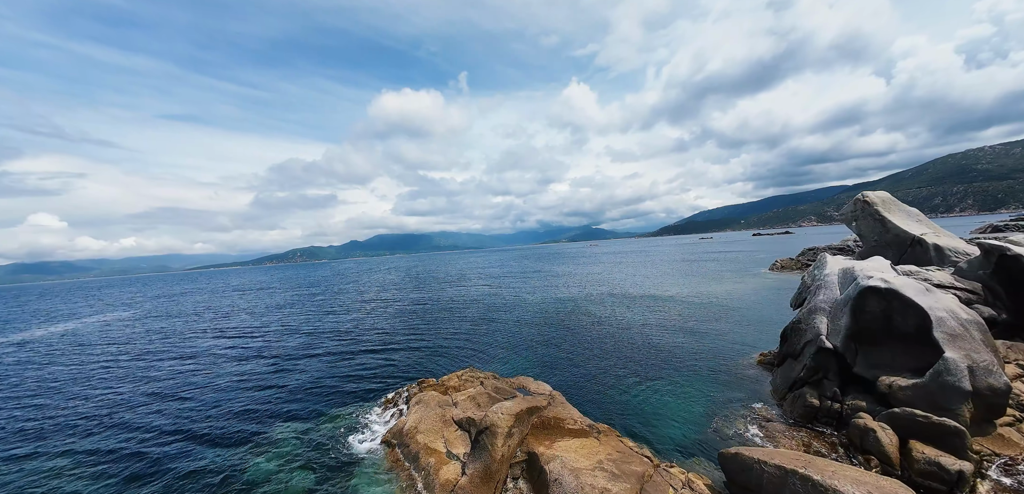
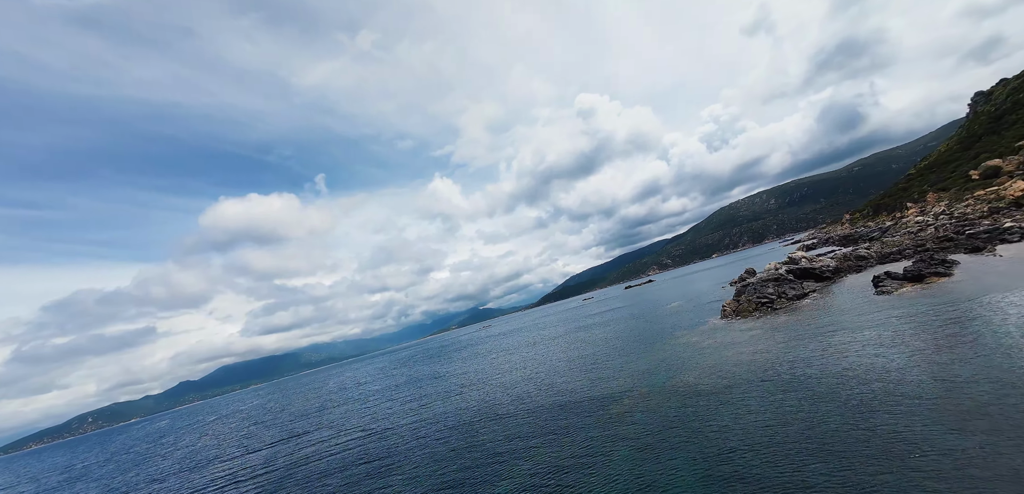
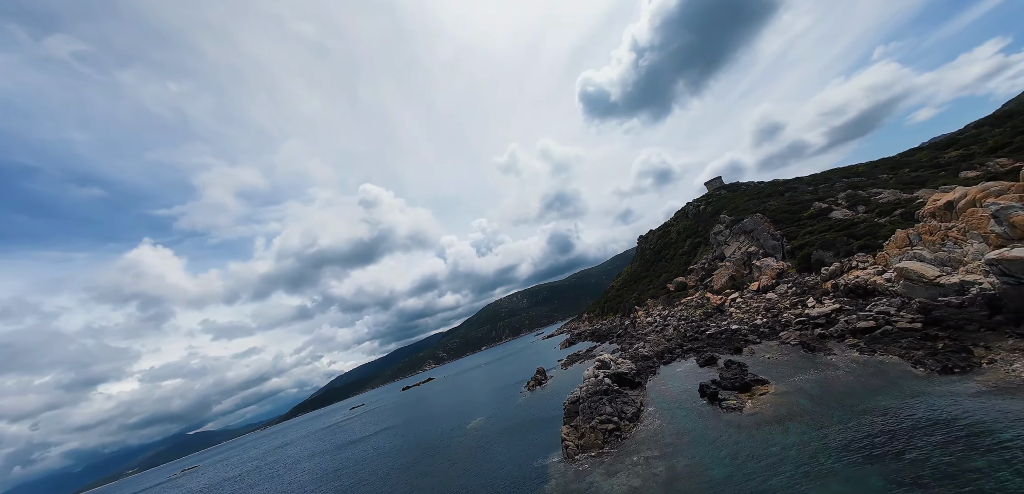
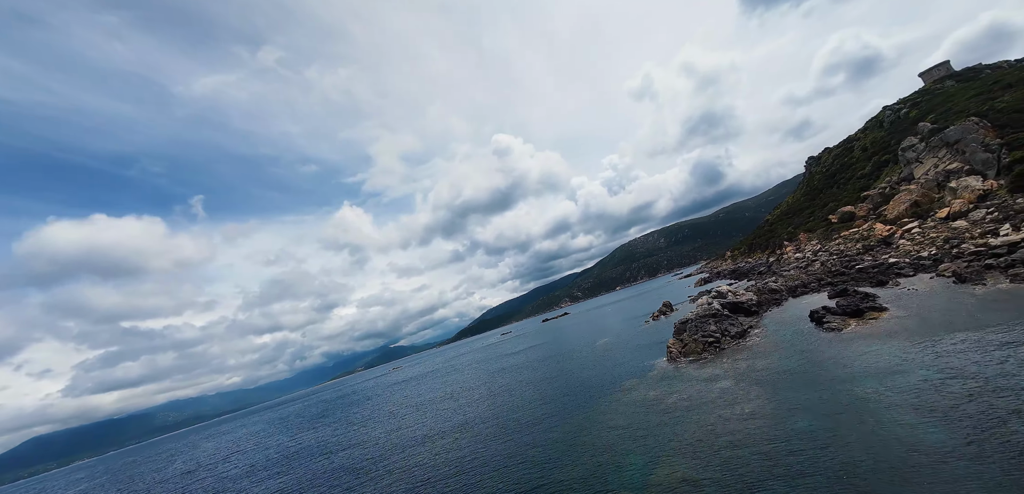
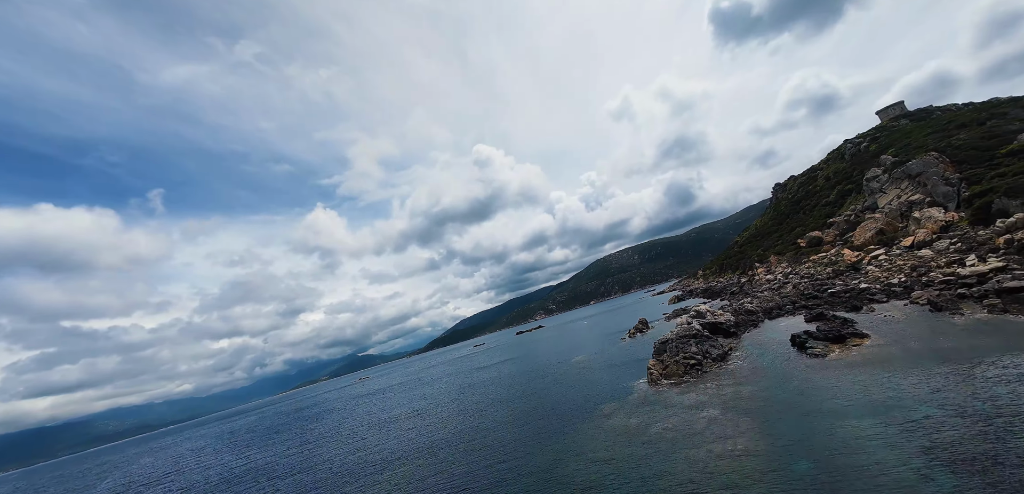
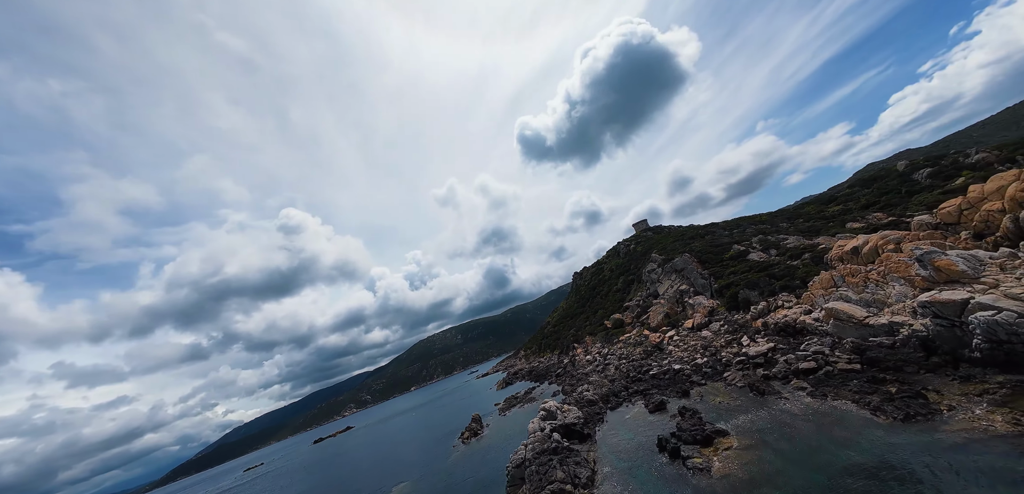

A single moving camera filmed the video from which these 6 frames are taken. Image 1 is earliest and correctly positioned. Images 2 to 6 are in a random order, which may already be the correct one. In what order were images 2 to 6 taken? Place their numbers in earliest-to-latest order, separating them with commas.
2, 4, 5, 3, 6
